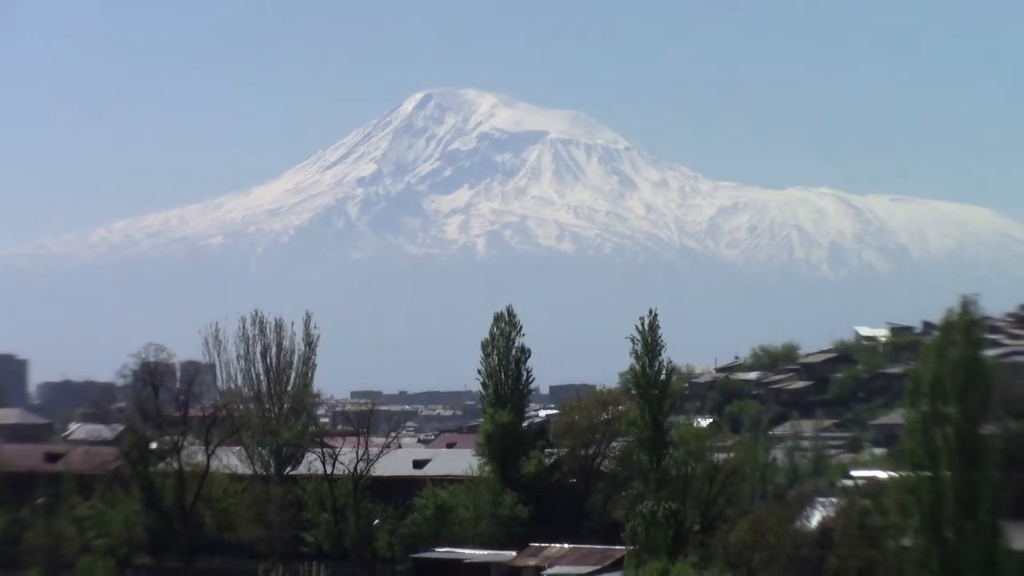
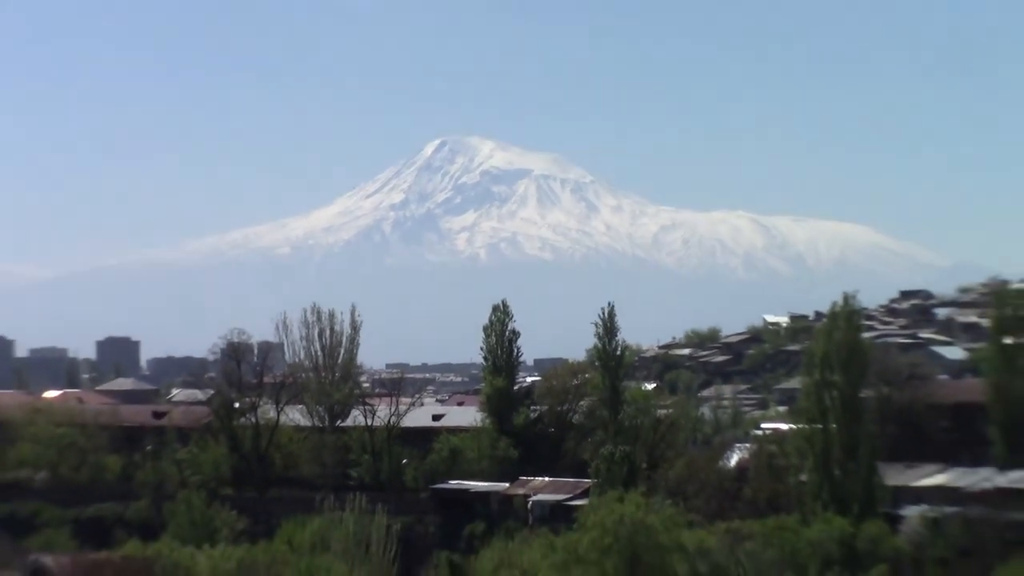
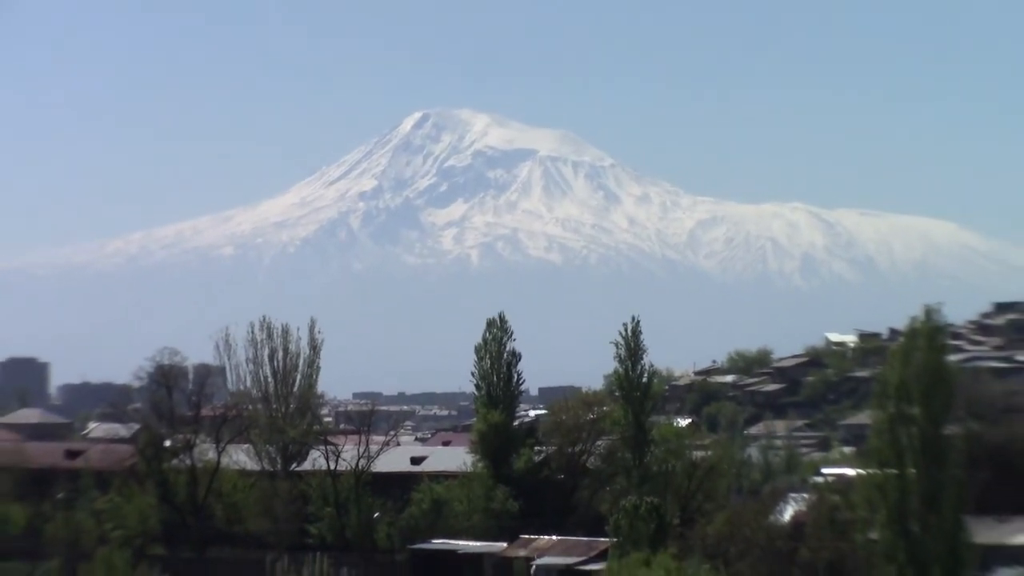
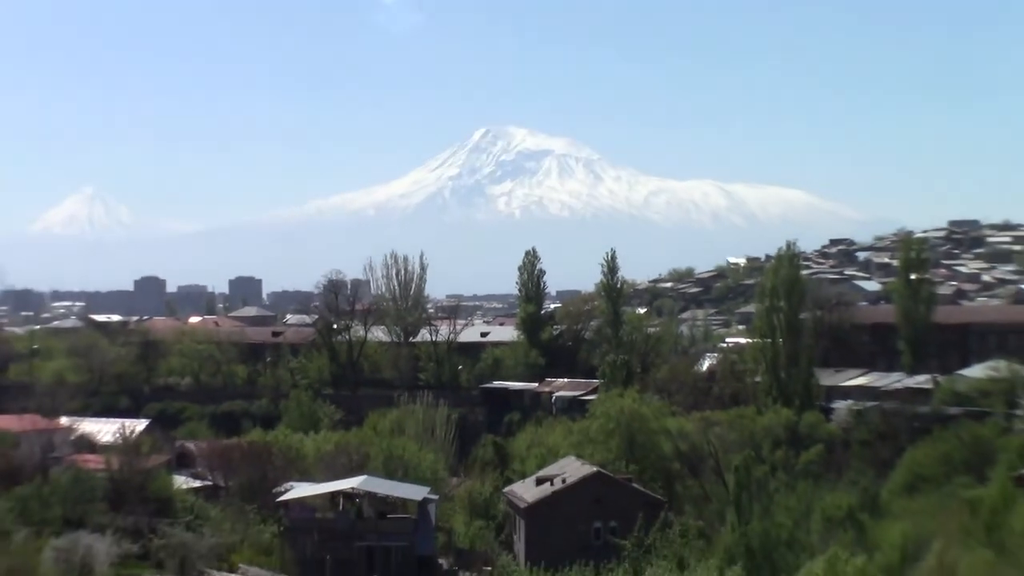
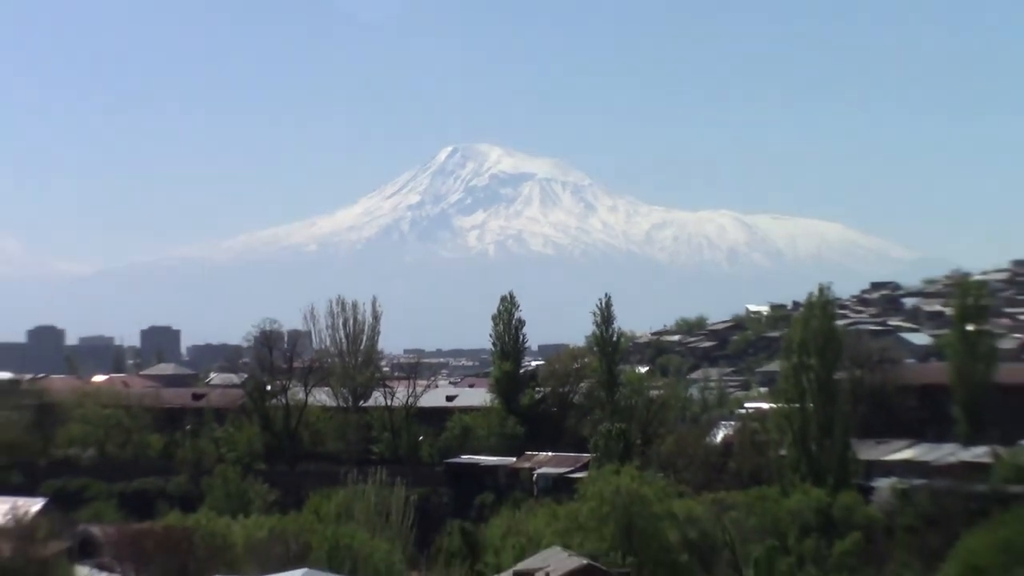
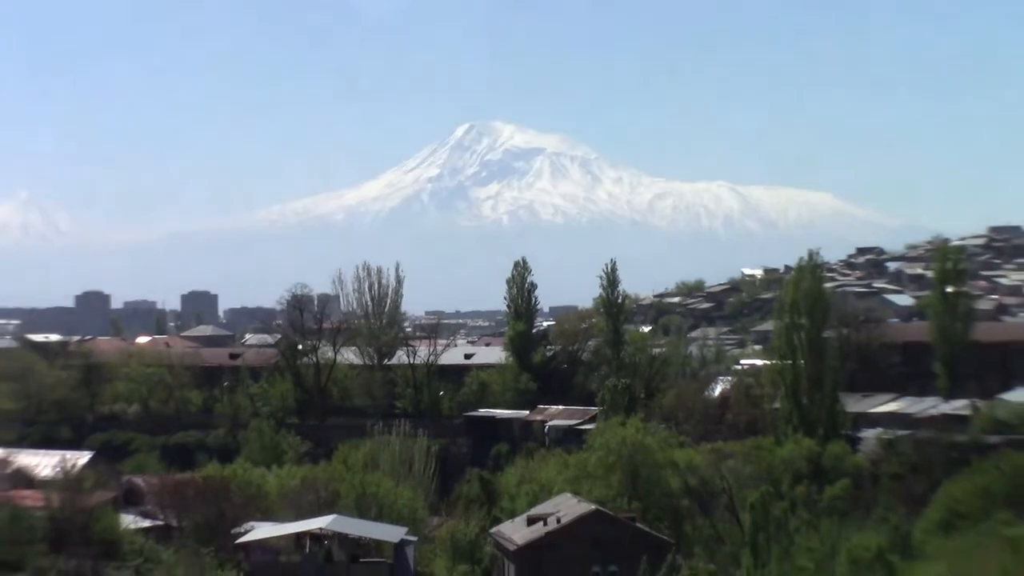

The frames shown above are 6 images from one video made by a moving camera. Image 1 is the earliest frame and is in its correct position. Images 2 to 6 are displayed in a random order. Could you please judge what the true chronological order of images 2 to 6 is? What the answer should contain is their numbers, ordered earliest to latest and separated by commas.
3, 2, 5, 6, 4
